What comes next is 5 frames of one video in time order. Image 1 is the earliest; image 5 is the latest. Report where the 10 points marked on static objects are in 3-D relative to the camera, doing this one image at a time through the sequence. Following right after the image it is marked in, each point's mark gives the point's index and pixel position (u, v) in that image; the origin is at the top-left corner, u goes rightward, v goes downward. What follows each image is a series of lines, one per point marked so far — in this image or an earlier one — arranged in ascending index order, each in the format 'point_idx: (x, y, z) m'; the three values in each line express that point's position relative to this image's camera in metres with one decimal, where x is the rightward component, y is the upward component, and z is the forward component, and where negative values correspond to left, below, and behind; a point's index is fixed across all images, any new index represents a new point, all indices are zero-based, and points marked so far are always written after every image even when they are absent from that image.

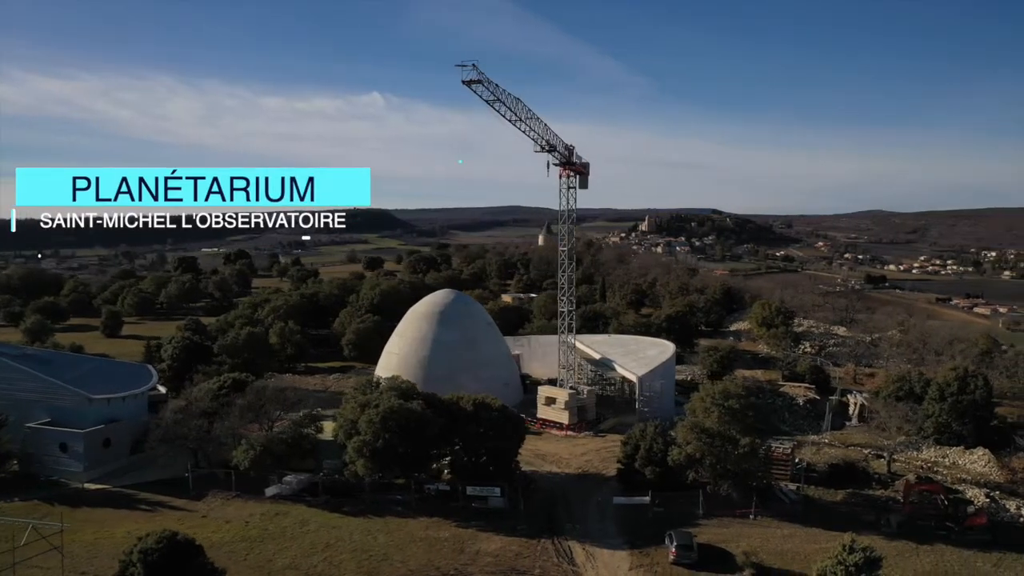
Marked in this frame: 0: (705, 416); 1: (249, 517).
0: (+5.6, -3.7, +18.3) m
1: (-7.4, -6.4, +17.7) m
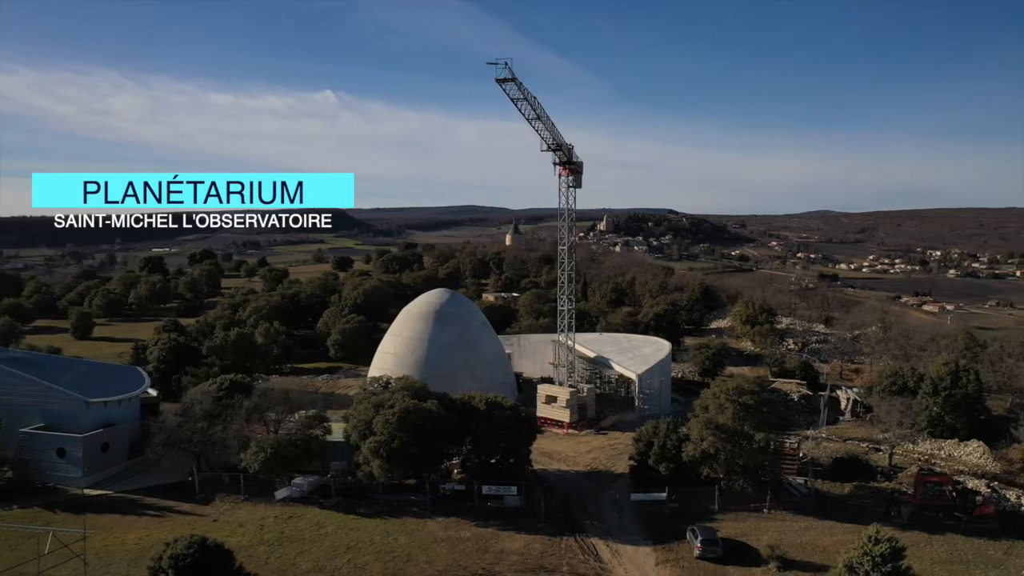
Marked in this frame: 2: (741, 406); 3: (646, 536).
0: (+6.0, -3.6, +18.5) m
1: (-6.8, -6.4, +17.4) m
2: (+6.7, -3.5, +18.6) m
3: (+3.4, -6.3, +16.2) m
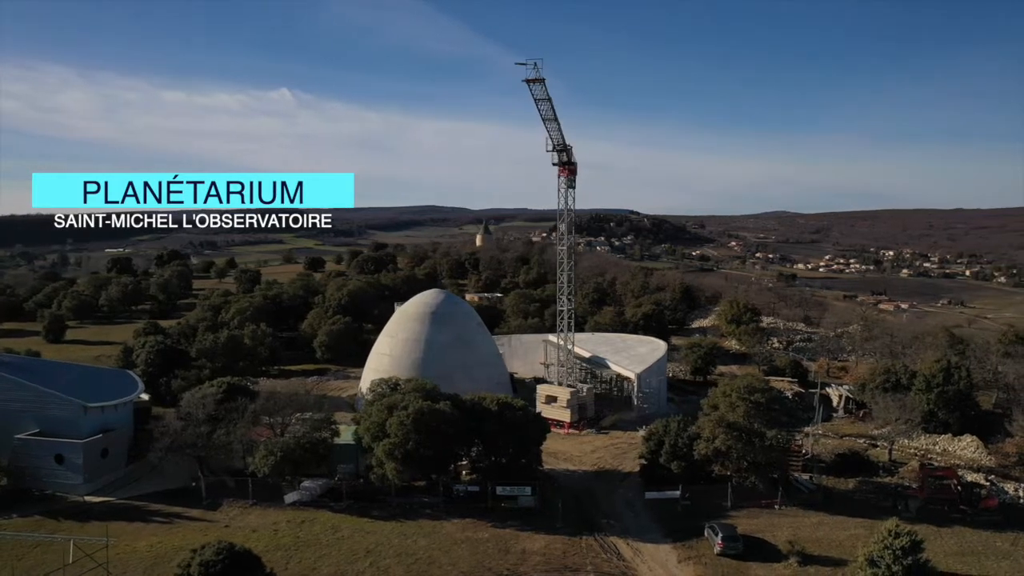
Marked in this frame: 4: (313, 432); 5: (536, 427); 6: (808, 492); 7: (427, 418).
0: (+6.4, -3.6, +18.7) m
1: (-6.4, -6.4, +17.1) m
2: (+7.1, -3.4, +18.8) m
3: (+3.9, -6.3, +16.3) m
4: (-6.2, -4.5, +19.8) m
5: (+0.7, -4.3, +19.6) m
6: (+8.8, -6.1, +19.0) m
7: (-2.5, -3.7, +18.2) m
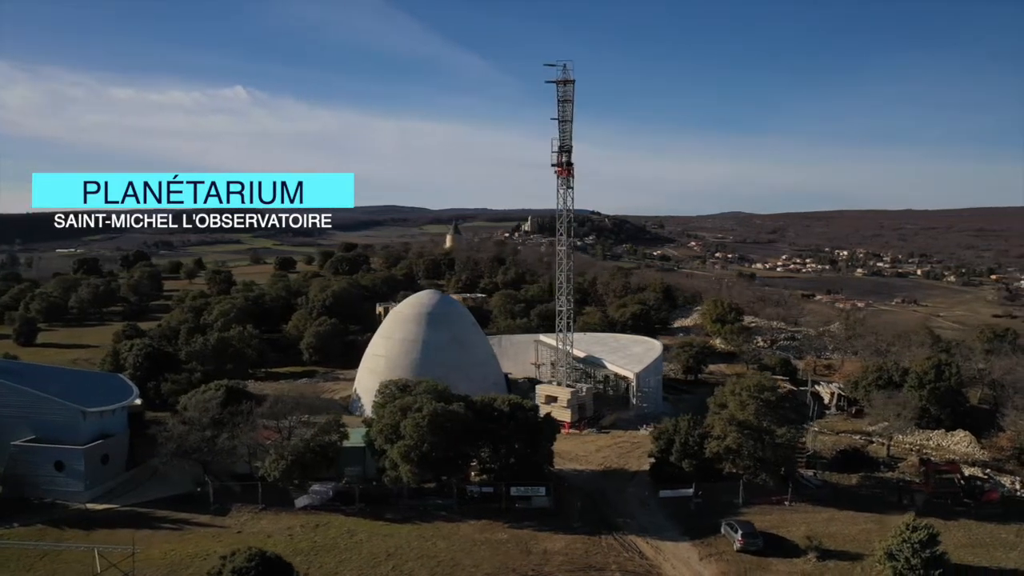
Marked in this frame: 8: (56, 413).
0: (+6.8, -3.6, +19.0) m
1: (-5.9, -6.5, +16.9) m
2: (+7.5, -3.4, +19.1) m
3: (+4.4, -6.3, +16.5) m
4: (-5.9, -4.5, +19.6) m
5: (+1.1, -4.3, +19.7) m
6: (+9.2, -6.1, +19.3) m
7: (-2.0, -3.8, +18.2) m
8: (-14.4, -3.9, +20.0) m
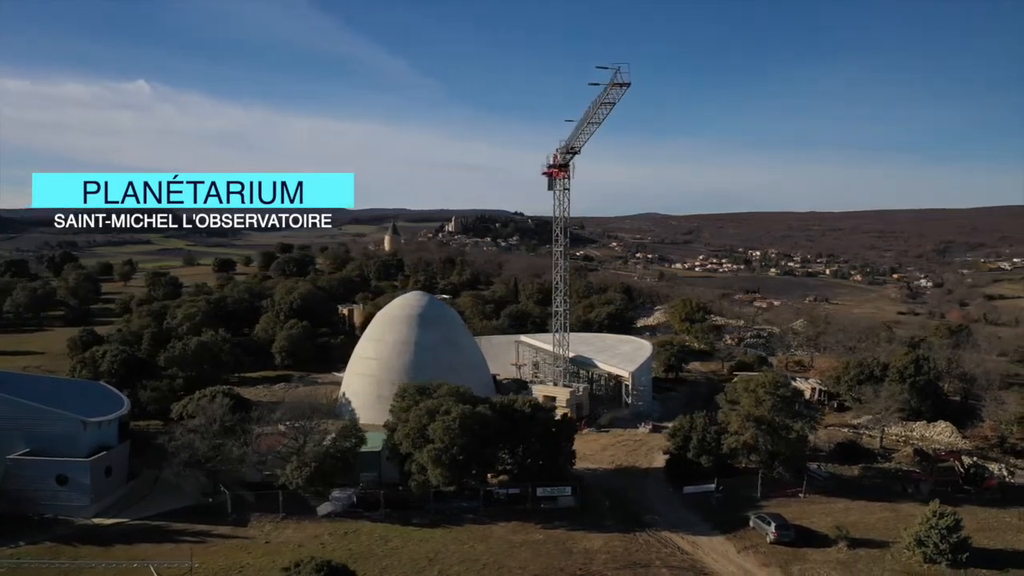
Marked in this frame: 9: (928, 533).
0: (+7.5, -3.6, +19.6) m
1: (-5.0, -6.5, +16.5) m
2: (+8.2, -3.4, +19.8) m
3: (+5.3, -6.4, +16.9) m
4: (-5.2, -4.6, +19.2) m
5: (+1.8, -4.3, +19.8) m
6: (+9.9, -6.1, +20.1) m
7: (-1.3, -3.8, +18.1) m
8: (-13.7, -4.1, +19.0) m
9: (+9.5, -5.6, +14.4) m
